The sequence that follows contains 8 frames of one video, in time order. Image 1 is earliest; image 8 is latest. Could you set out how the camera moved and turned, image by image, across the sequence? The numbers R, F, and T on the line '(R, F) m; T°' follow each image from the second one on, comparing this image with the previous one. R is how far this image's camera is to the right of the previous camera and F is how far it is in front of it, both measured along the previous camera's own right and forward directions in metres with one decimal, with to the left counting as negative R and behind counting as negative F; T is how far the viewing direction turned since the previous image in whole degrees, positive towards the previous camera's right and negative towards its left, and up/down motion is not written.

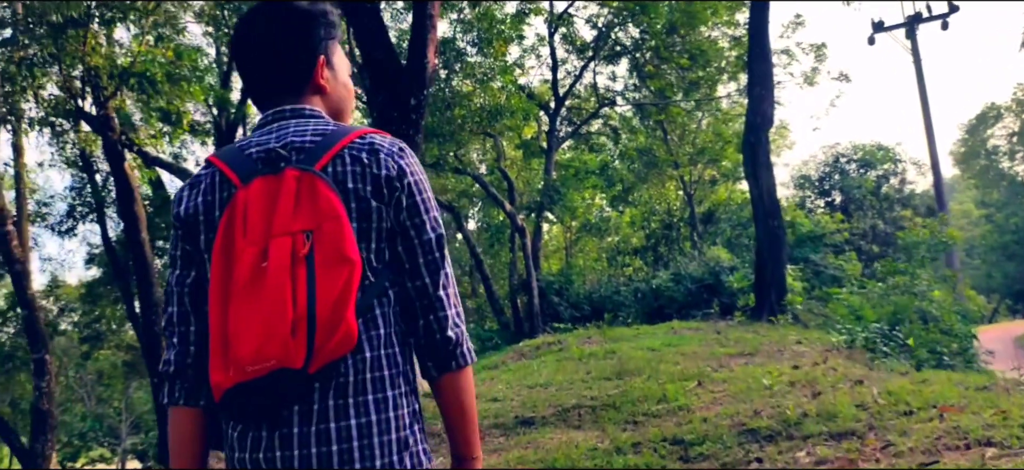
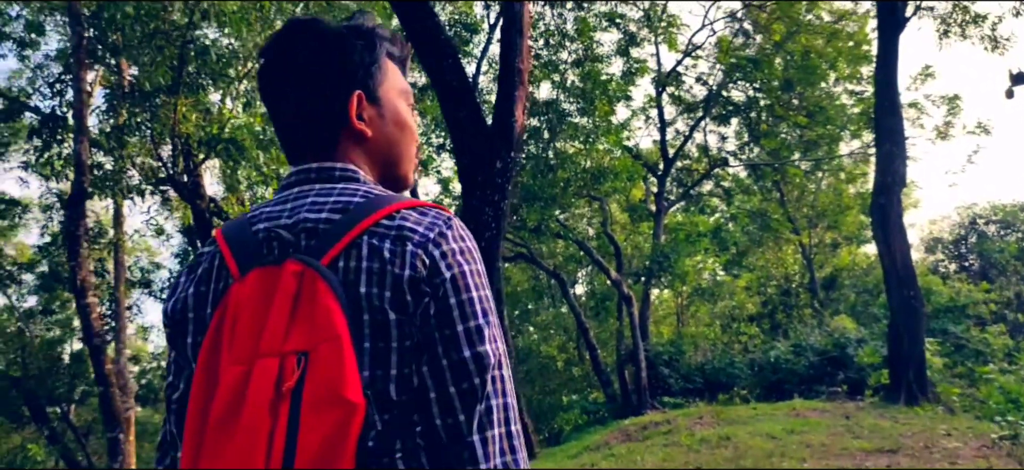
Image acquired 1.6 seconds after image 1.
(+0.1, +0.8) m; -7°
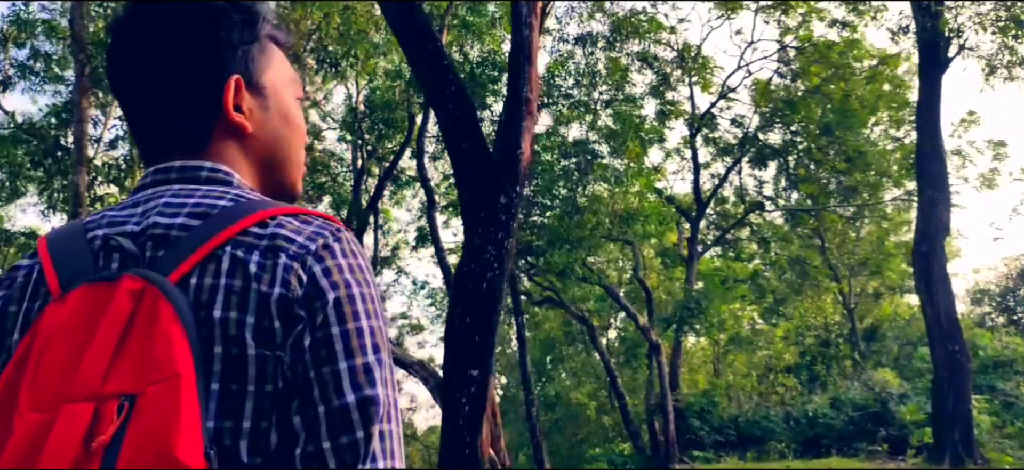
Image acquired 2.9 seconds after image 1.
(+0.2, +0.5) m; -2°
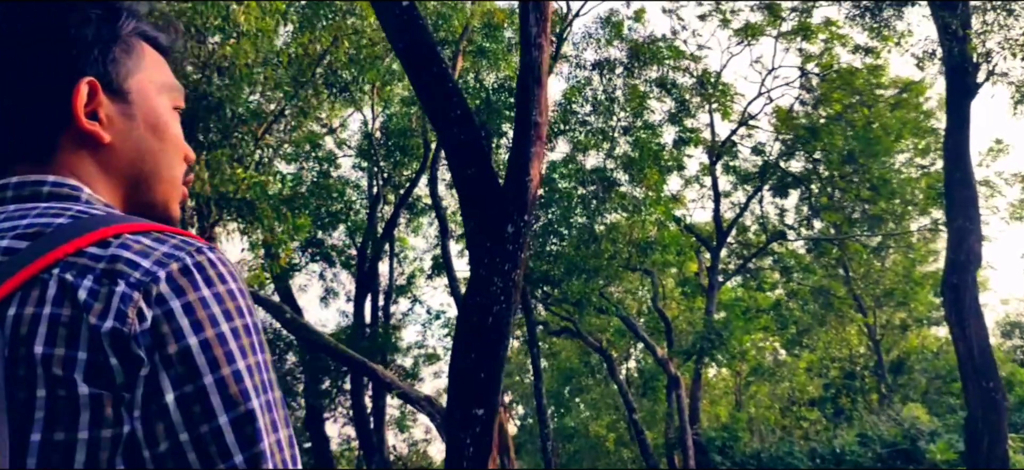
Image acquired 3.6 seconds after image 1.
(+0.1, +0.3) m; -1°
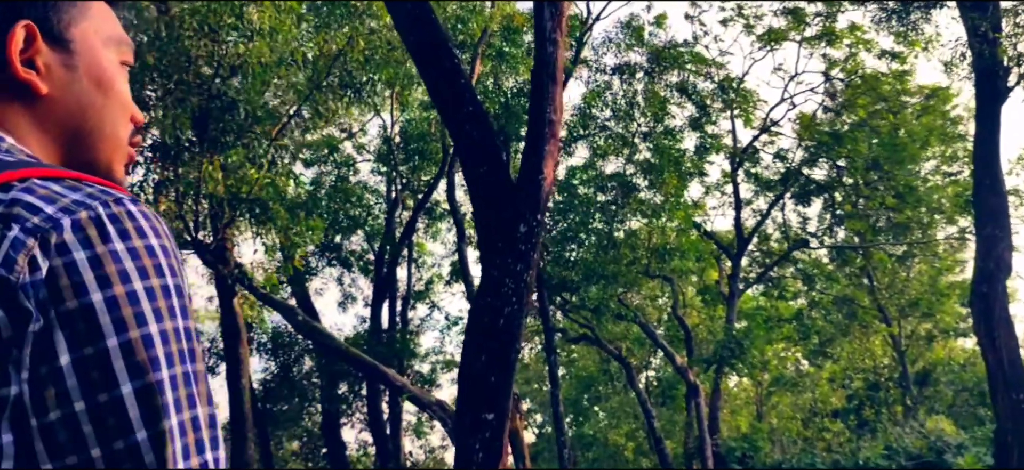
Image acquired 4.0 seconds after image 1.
(+0.1, +0.2) m; -1°
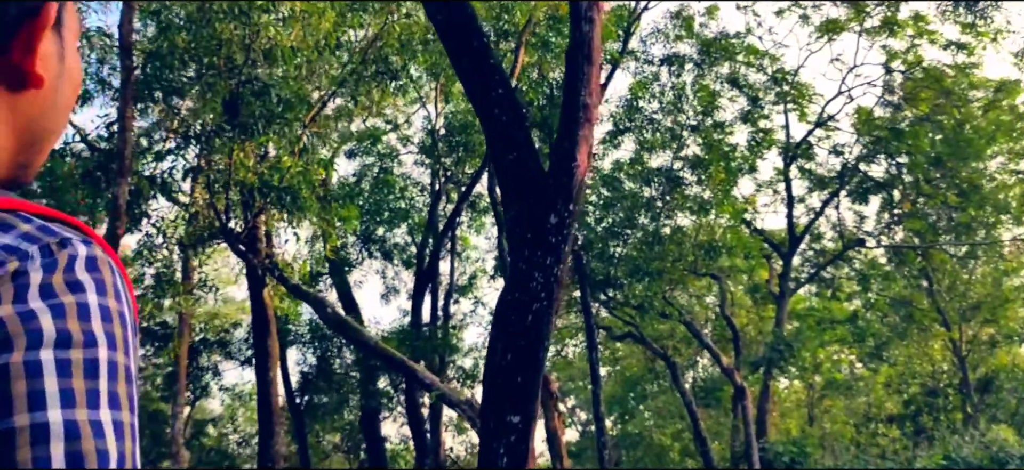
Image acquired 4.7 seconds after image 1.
(+0.1, +0.4) m; -3°
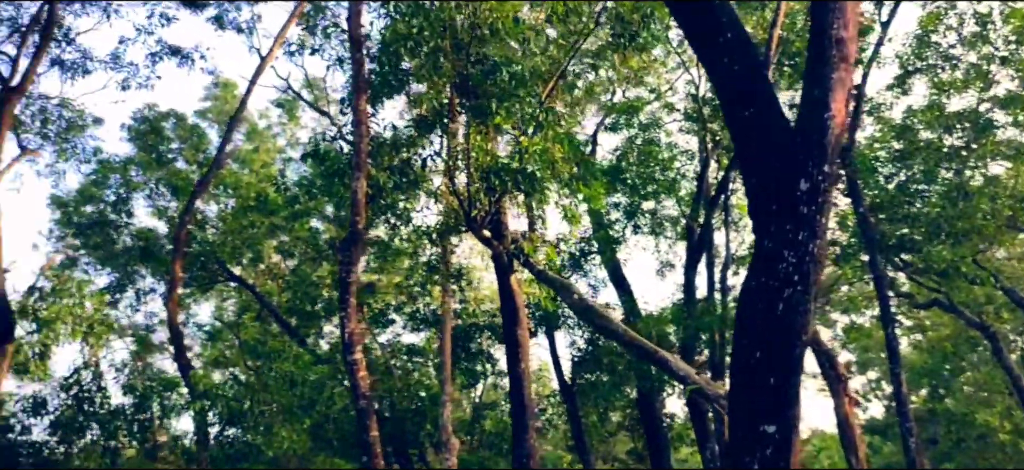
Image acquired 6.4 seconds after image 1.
(+0.2, +0.8) m; -18°
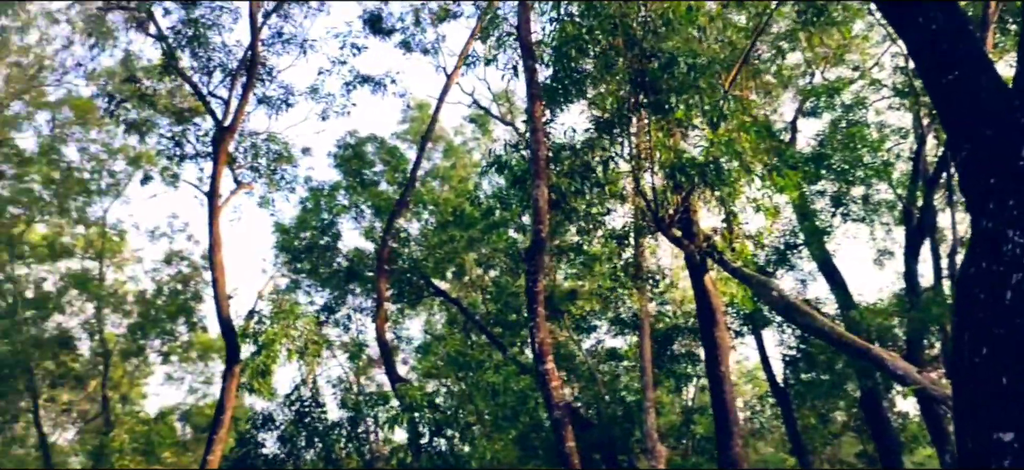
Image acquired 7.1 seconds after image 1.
(+0.1, +0.2) m; -13°
